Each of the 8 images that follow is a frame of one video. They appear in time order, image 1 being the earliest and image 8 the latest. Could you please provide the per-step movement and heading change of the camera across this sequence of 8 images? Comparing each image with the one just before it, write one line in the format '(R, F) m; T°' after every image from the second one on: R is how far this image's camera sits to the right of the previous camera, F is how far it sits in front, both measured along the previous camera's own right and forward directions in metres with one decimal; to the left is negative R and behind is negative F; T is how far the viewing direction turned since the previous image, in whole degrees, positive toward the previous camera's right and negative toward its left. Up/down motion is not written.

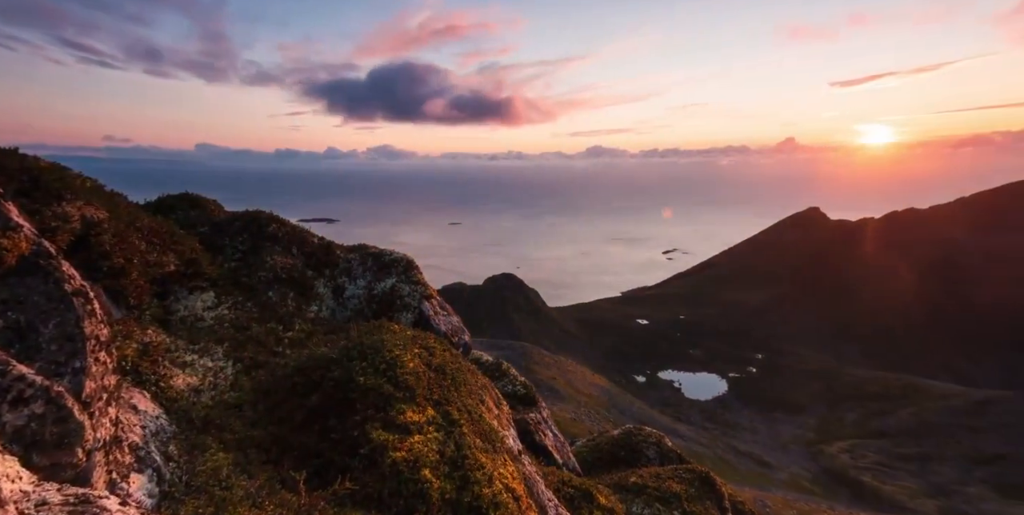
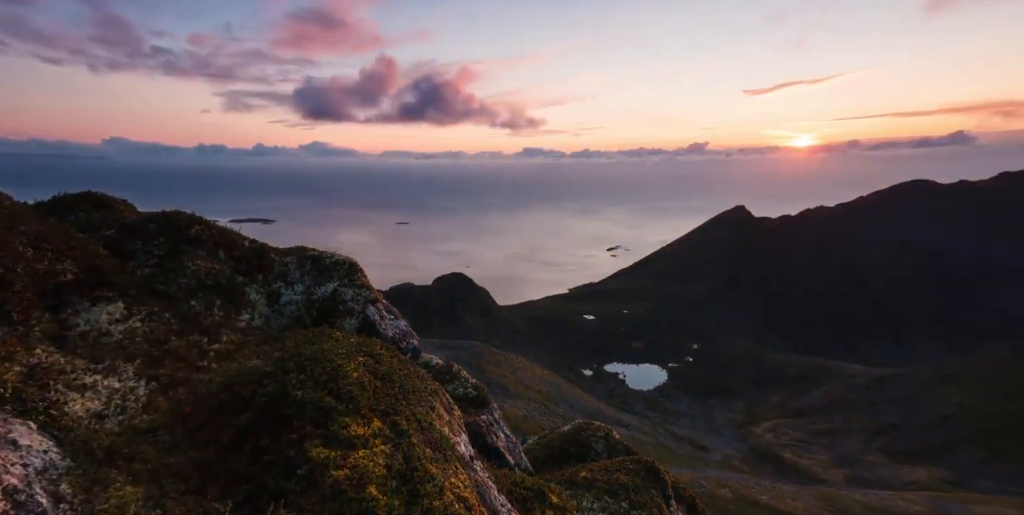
(+0.1, +1.9) m; +5°
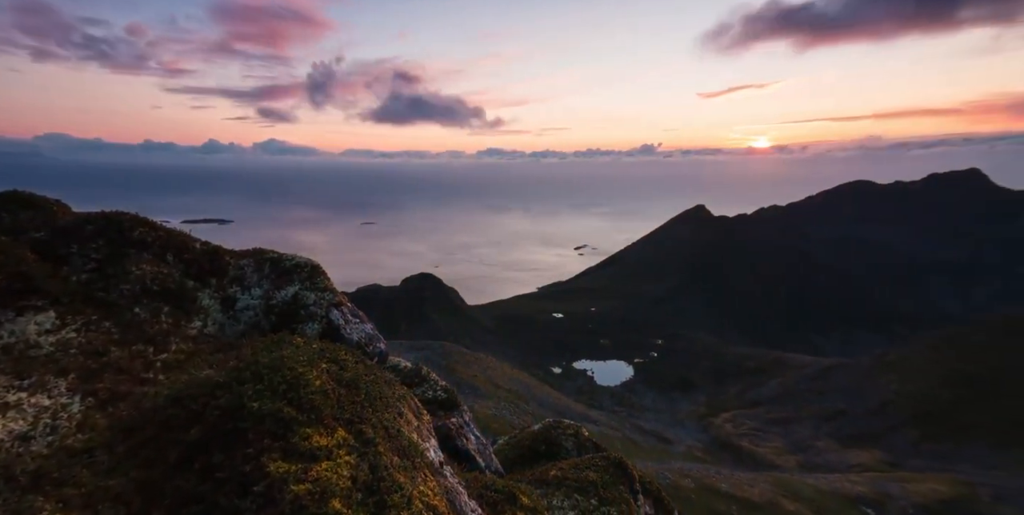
(0.0, +1.3) m; +3°
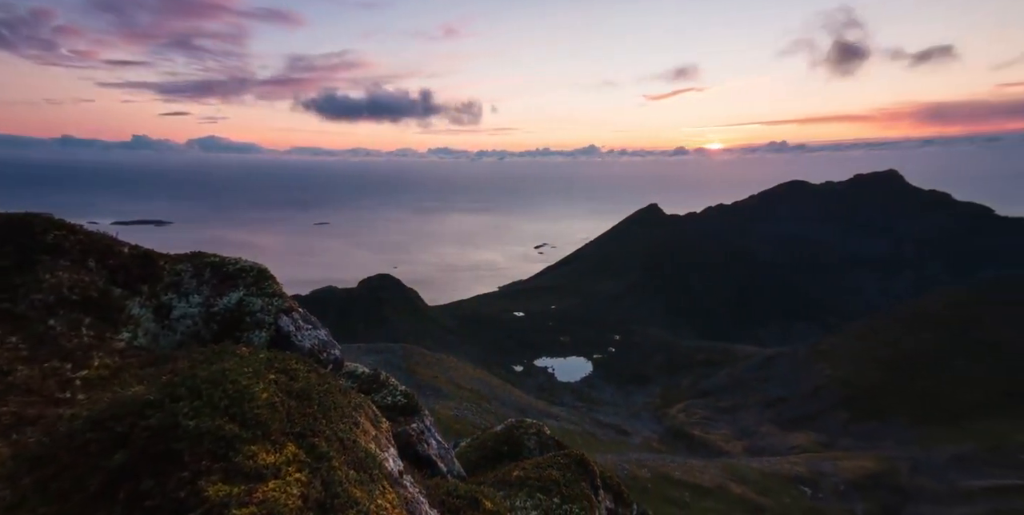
(0.0, +1.8) m; +4°
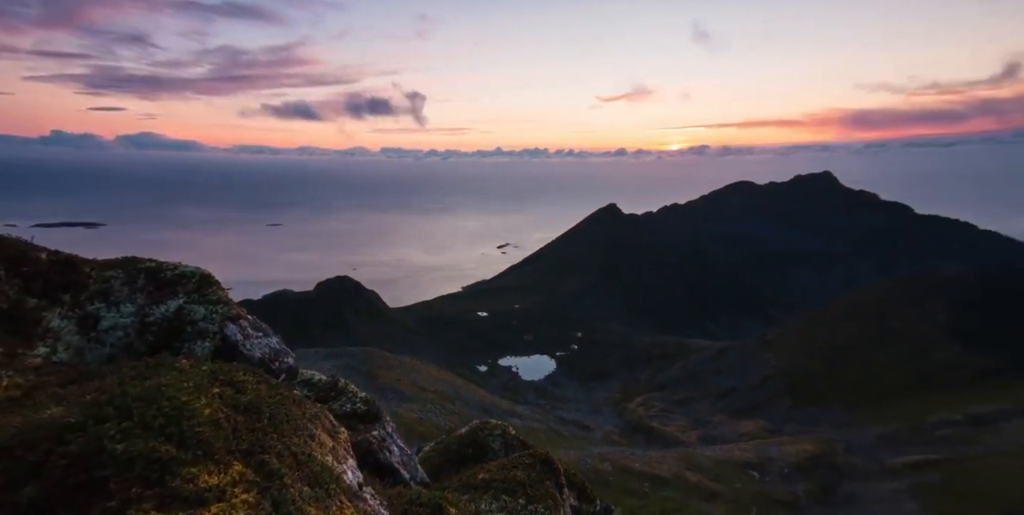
(+0.1, +1.8) m; +4°
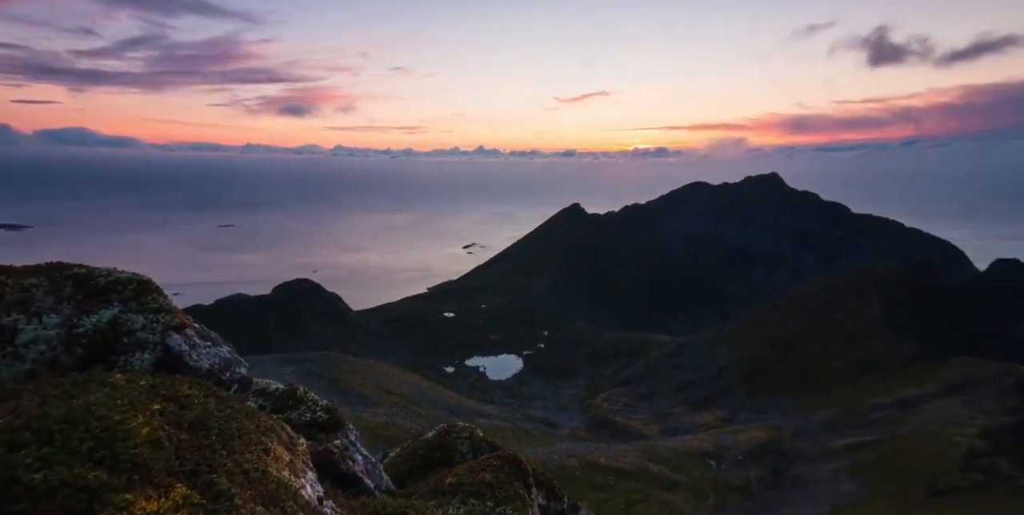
(0.0, +1.8) m; +3°
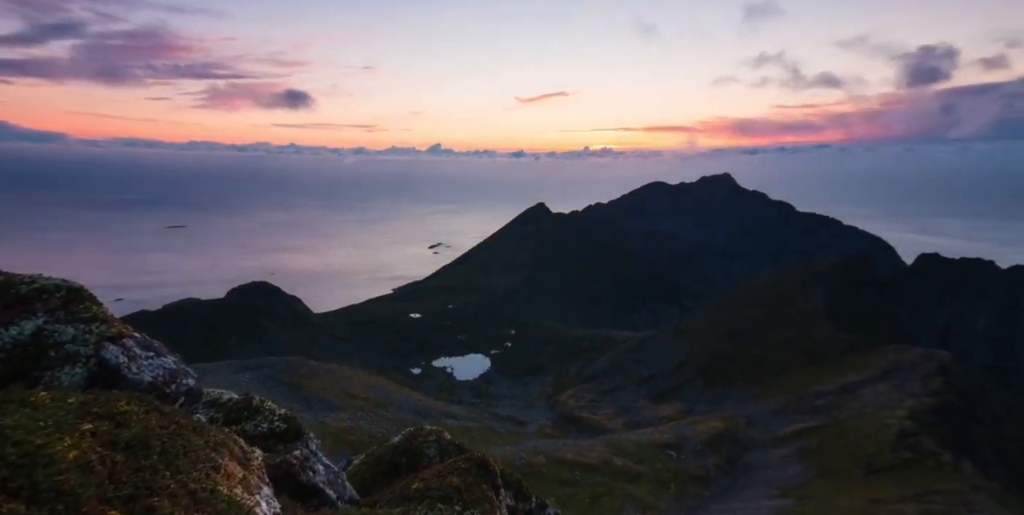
(0.0, +1.8) m; +3°
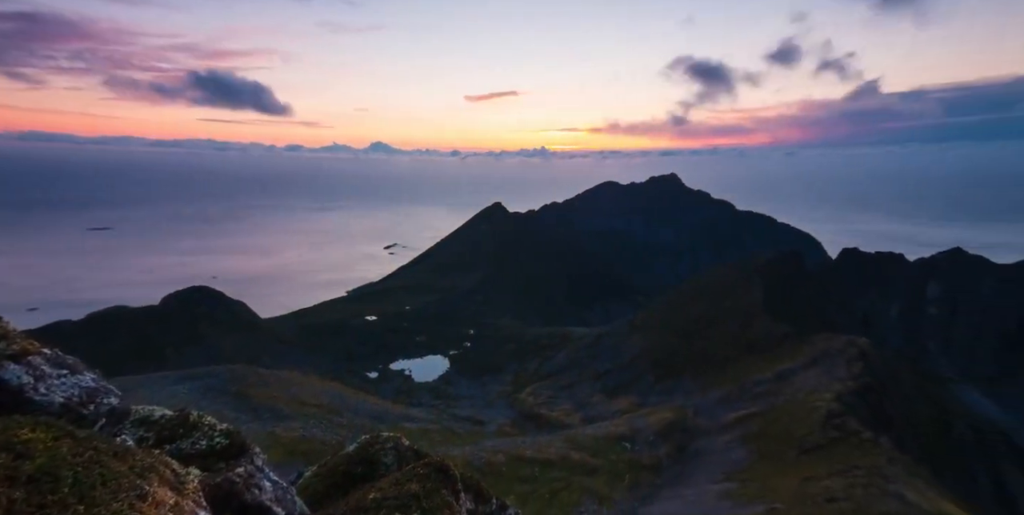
(-0.1, +2.5) m; +4°
